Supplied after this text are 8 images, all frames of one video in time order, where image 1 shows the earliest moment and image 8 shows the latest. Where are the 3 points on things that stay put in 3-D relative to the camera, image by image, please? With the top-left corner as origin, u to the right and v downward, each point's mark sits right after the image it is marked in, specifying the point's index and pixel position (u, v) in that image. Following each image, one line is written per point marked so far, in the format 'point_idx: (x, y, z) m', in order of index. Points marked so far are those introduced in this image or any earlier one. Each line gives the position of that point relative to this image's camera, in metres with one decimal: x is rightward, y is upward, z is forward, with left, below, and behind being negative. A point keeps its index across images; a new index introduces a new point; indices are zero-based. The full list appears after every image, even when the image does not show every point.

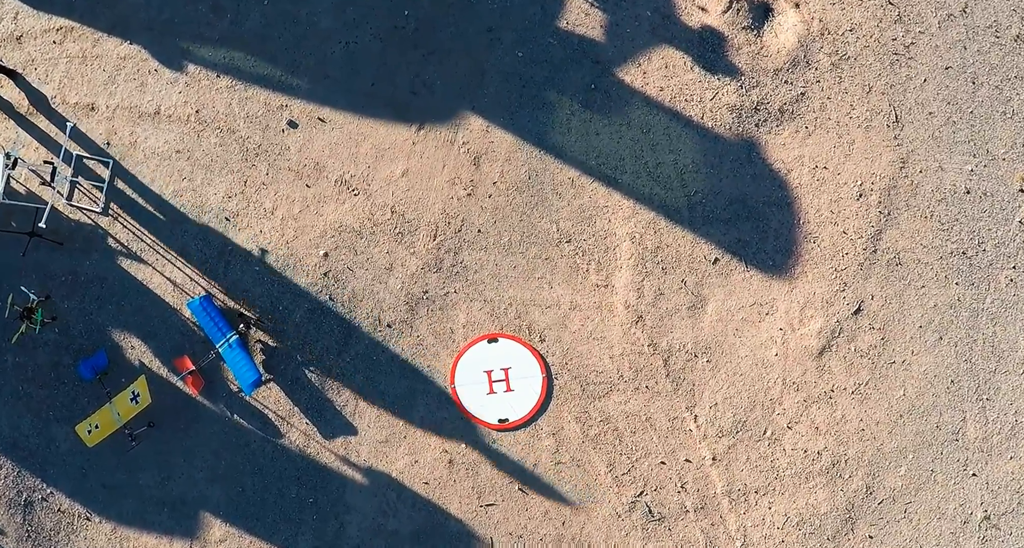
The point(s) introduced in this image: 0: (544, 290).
0: (+0.4, -0.2, +11.7) m
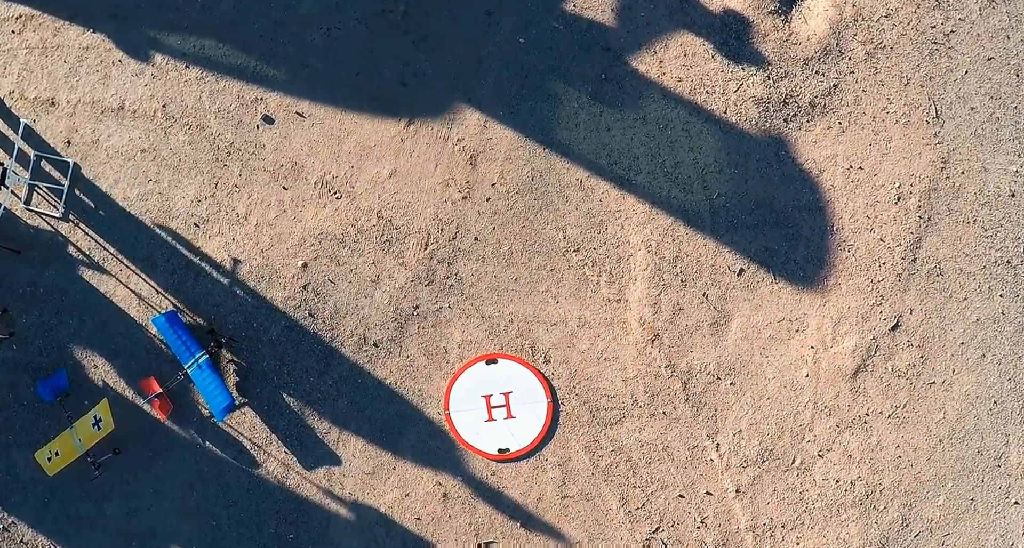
0: (+0.4, -0.3, +10.5) m
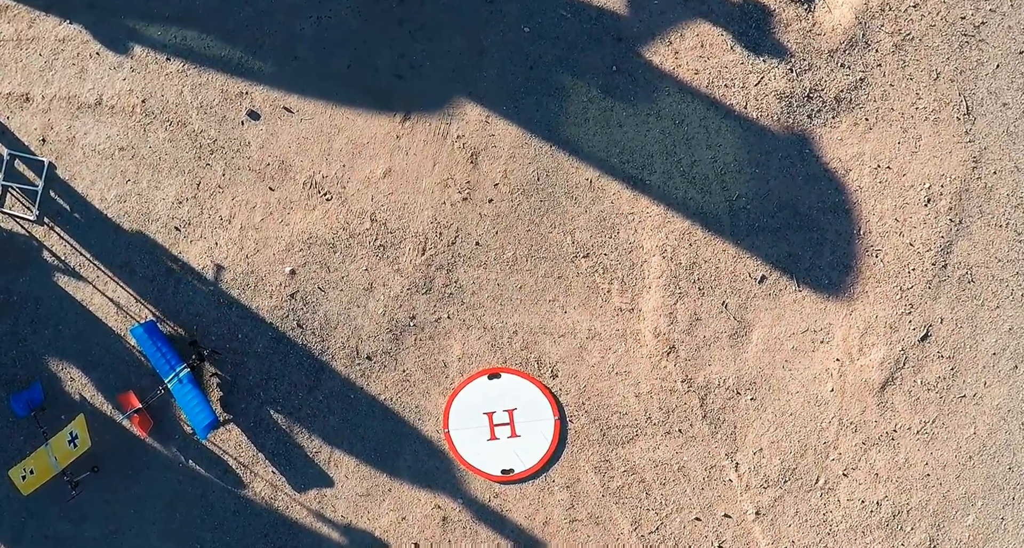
0: (+0.4, -0.4, +9.7) m
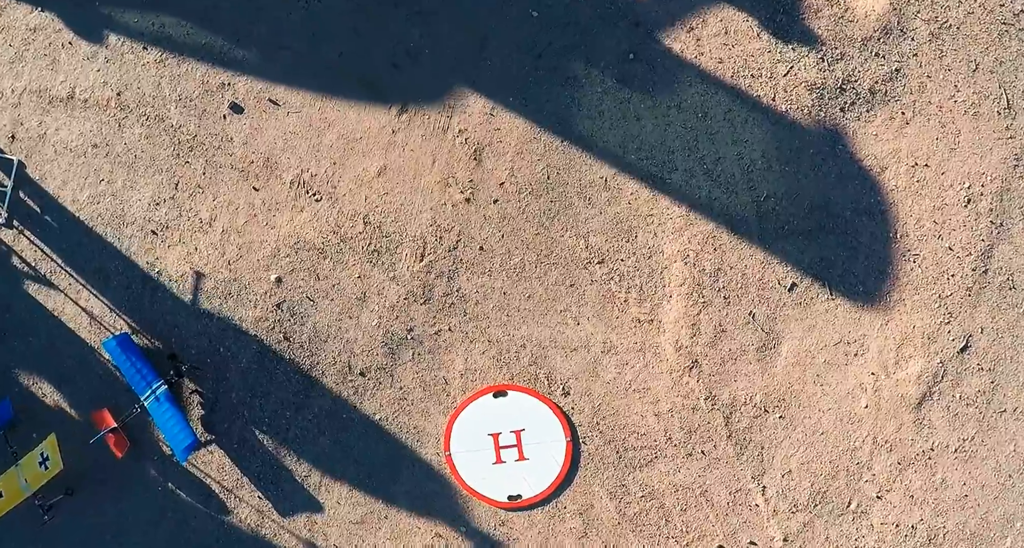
0: (+0.5, -0.4, +8.9) m
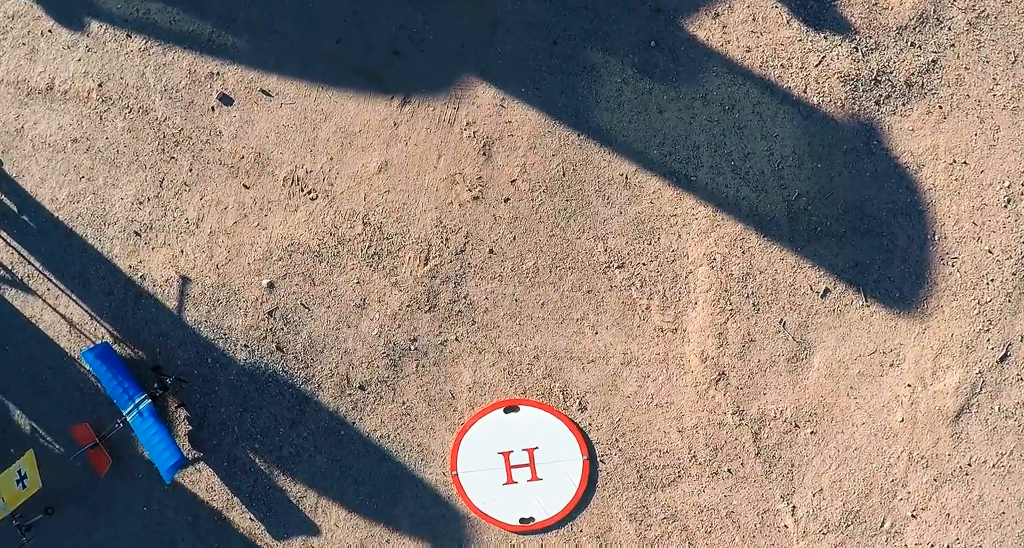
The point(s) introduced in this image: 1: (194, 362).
0: (+0.6, -0.5, +8.3) m
1: (-2.5, -0.7, +8.3) m
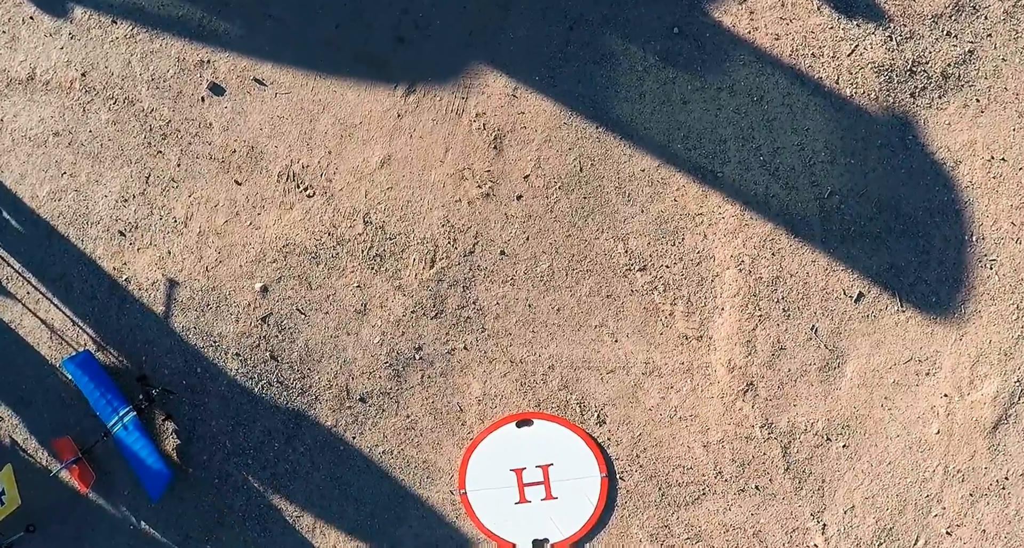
0: (+0.6, -0.5, +7.7) m
1: (-2.4, -0.7, +7.7) m
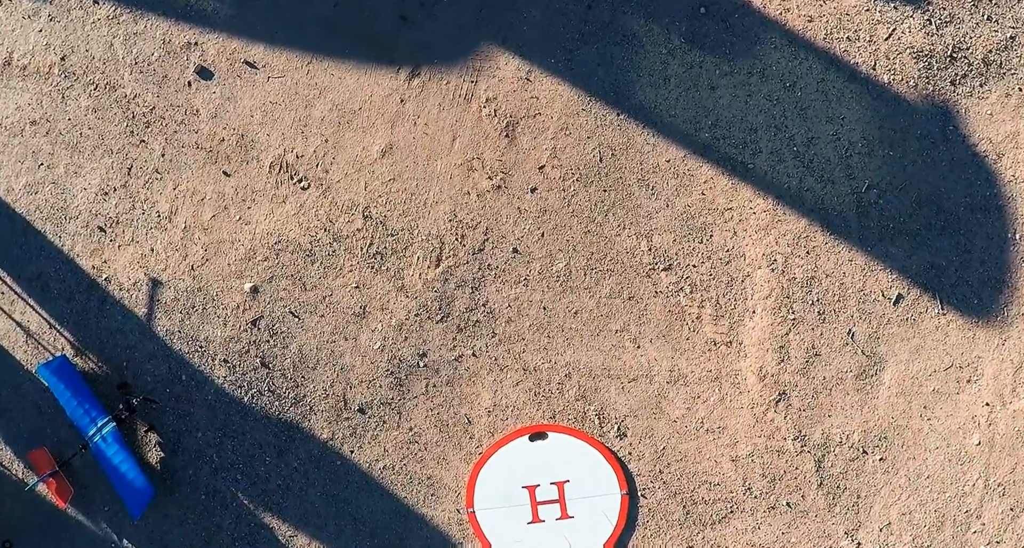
0: (+0.7, -0.5, +7.1) m
1: (-2.4, -0.7, +7.2) m
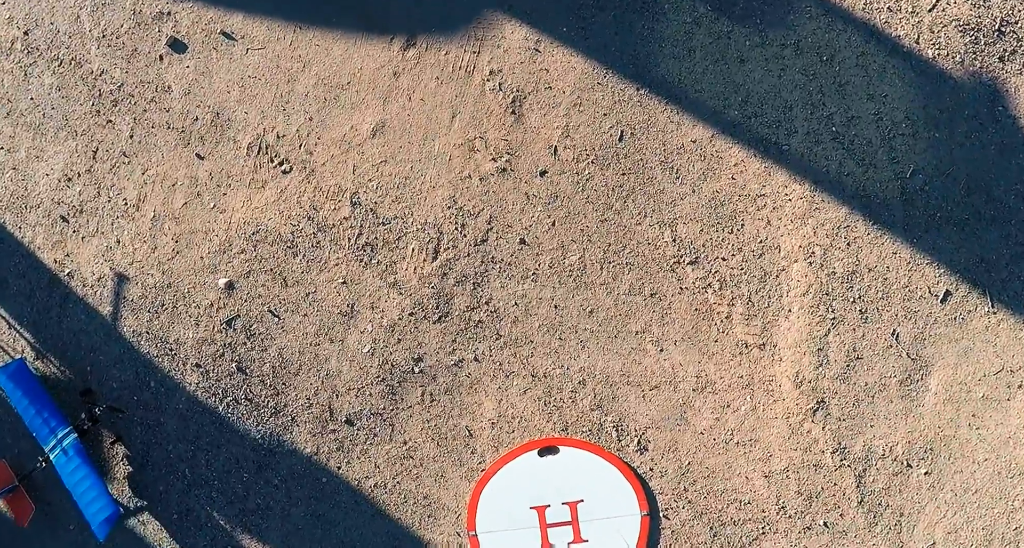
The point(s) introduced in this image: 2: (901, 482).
0: (+0.8, -0.5, +6.4) m
1: (-2.3, -0.7, +6.5) m
2: (+2.4, -1.3, +6.5) m
